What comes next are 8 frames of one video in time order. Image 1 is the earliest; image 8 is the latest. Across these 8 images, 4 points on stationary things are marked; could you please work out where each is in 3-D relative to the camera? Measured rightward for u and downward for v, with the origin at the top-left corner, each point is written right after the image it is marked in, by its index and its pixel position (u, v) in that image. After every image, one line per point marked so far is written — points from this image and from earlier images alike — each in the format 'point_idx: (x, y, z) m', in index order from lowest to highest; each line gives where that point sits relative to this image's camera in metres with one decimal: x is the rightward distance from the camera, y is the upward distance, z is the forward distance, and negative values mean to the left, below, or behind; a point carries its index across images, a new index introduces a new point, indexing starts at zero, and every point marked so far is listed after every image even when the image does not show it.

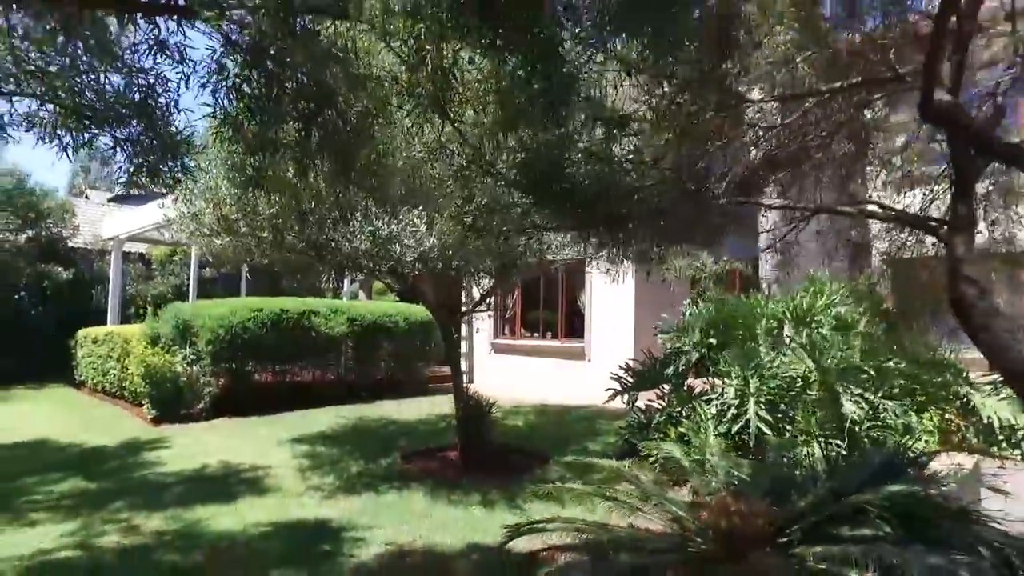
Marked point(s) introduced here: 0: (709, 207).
0: (+0.8, +0.4, +2.5) m
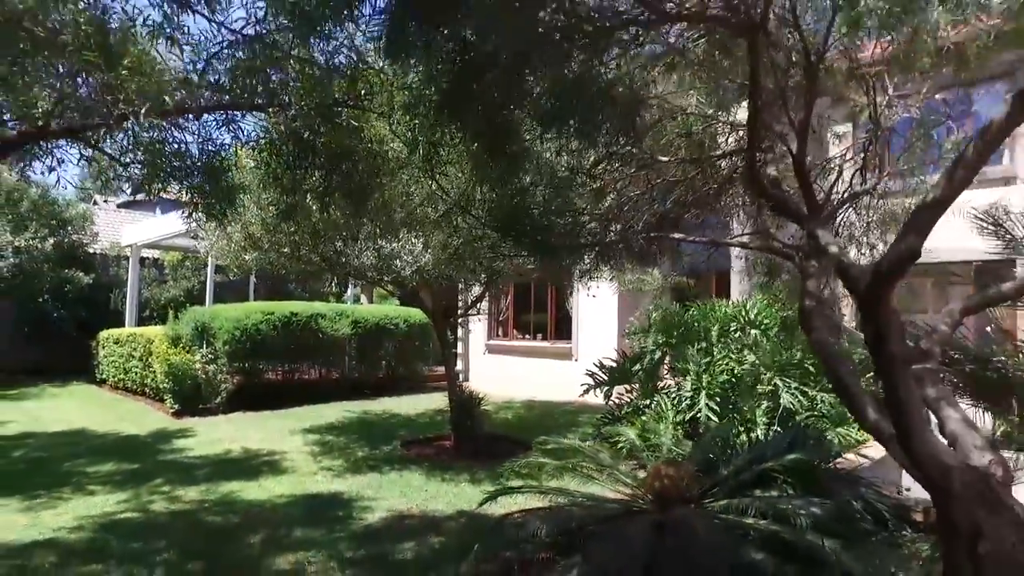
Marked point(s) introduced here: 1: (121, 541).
0: (+0.6, +0.3, +3.7) m
1: (-3.1, -2.0, +5.5) m
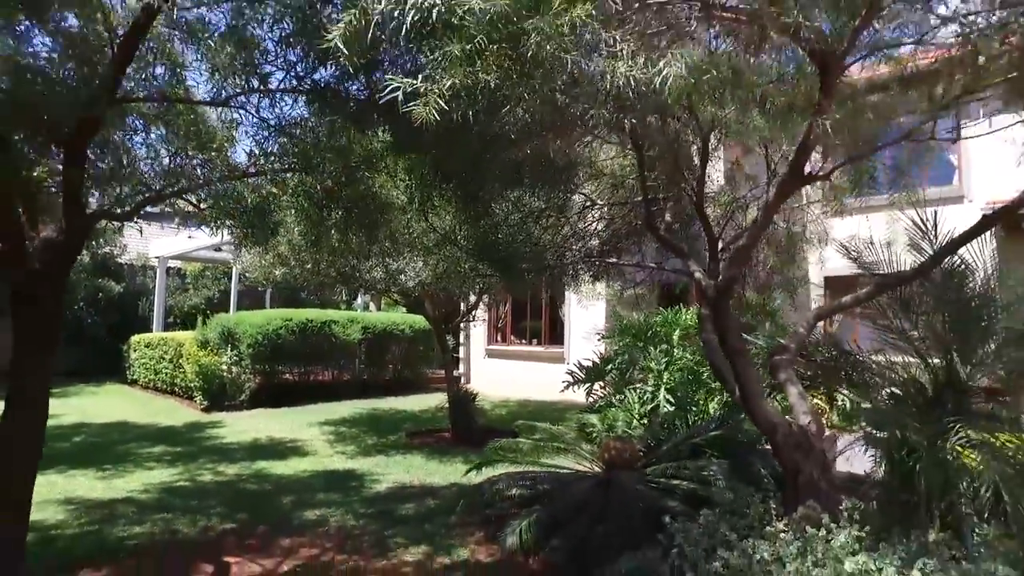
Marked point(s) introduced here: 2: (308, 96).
0: (+0.4, +0.2, +5.0) m
1: (-3.3, -2.1, +7.0) m
2: (-1.3, +1.2, +4.2) m
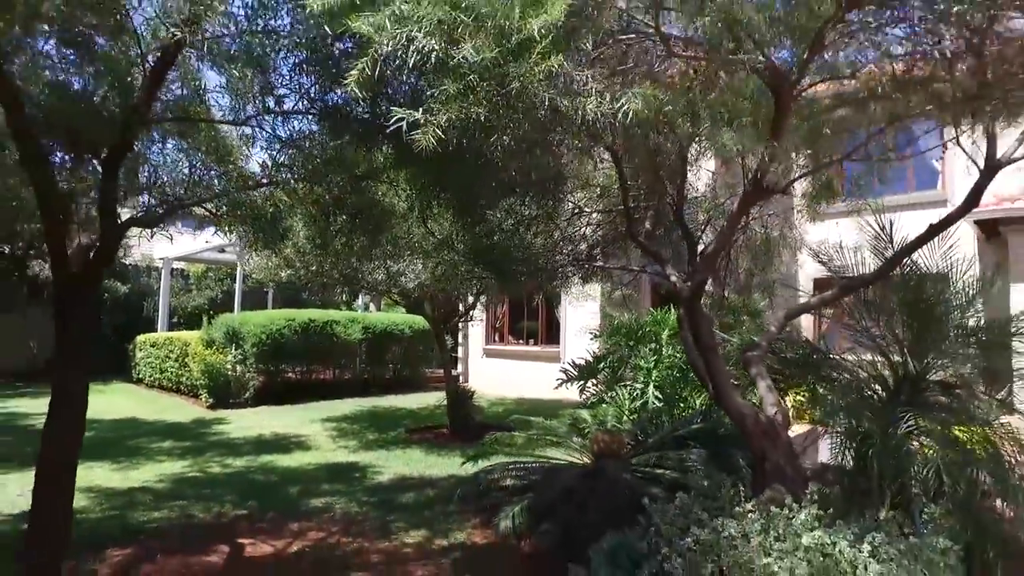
0: (+0.3, +0.2, +5.5) m
1: (-3.3, -2.1, +7.4) m
2: (-1.3, +1.2, +4.6) m
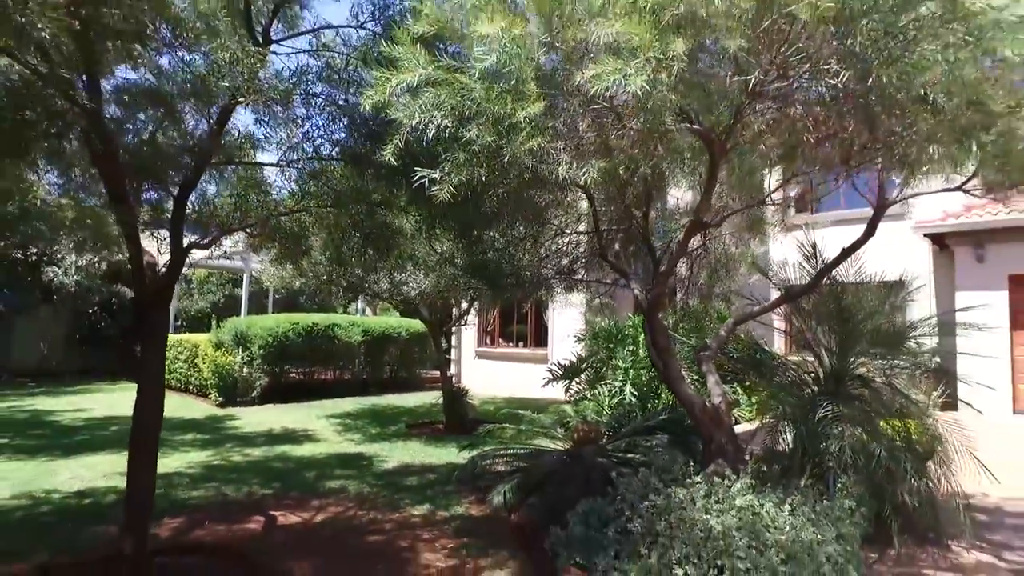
0: (+0.3, +0.1, +6.5) m
1: (-3.4, -2.2, +8.3) m
2: (-1.4, +1.1, +5.6) m
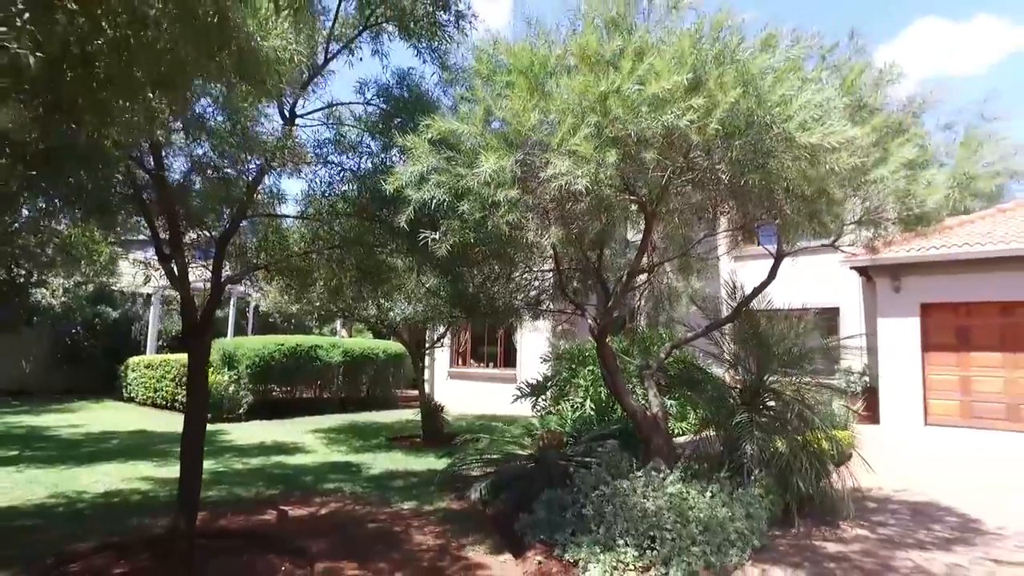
0: (0.0, -0.2, +7.8) m
1: (-3.8, -2.5, +9.4) m
2: (-1.6, +0.8, +6.9) m
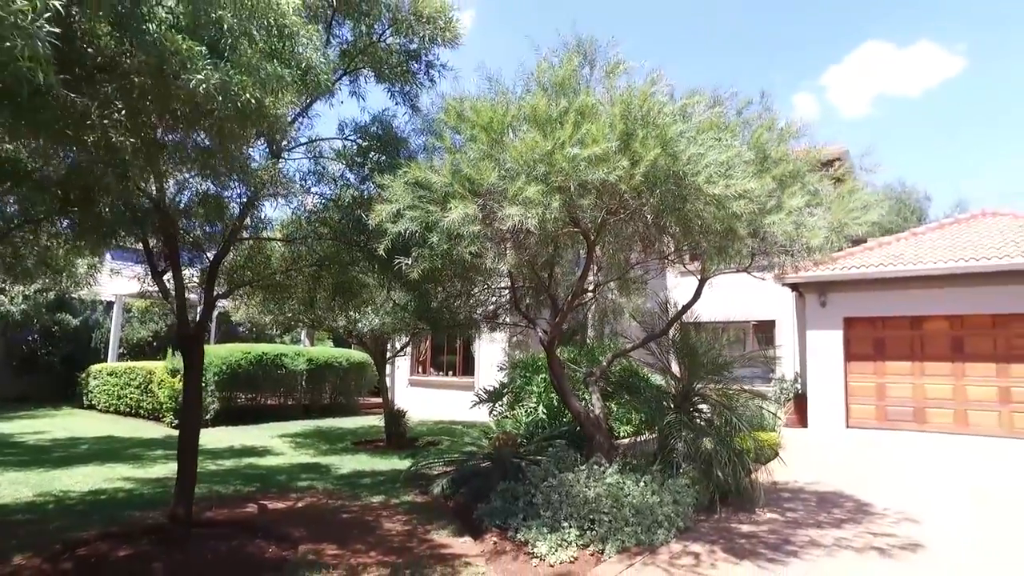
0: (-0.5, -0.4, +8.8) m
1: (-4.4, -2.7, +10.1) m
2: (-2.0, +0.6, +7.7) m
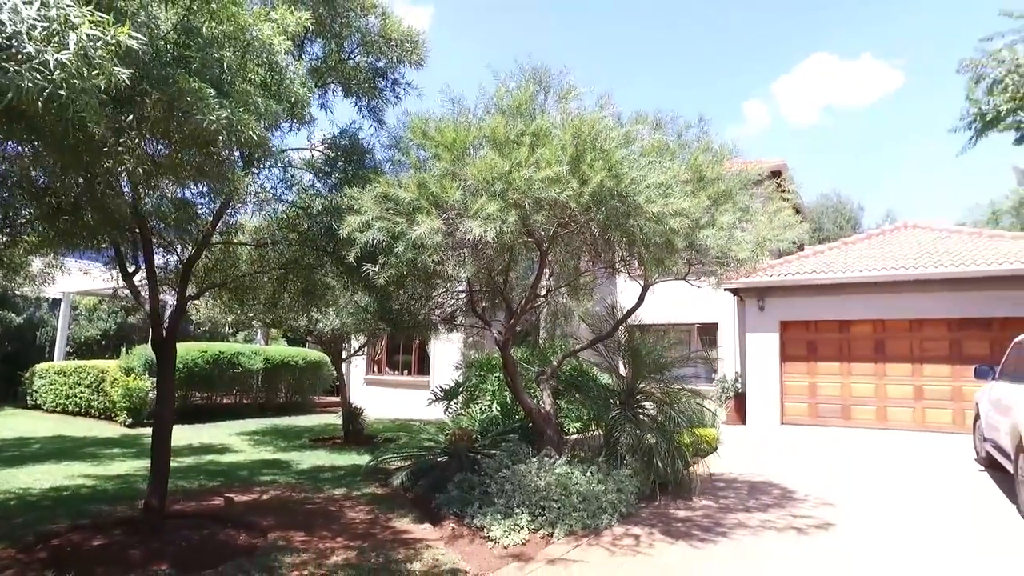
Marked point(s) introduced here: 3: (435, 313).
0: (-1.1, -0.5, +9.3) m
1: (-5.0, -2.7, +10.4) m
2: (-2.5, +0.6, +8.2) m
3: (-1.0, -0.3, +9.3) m
